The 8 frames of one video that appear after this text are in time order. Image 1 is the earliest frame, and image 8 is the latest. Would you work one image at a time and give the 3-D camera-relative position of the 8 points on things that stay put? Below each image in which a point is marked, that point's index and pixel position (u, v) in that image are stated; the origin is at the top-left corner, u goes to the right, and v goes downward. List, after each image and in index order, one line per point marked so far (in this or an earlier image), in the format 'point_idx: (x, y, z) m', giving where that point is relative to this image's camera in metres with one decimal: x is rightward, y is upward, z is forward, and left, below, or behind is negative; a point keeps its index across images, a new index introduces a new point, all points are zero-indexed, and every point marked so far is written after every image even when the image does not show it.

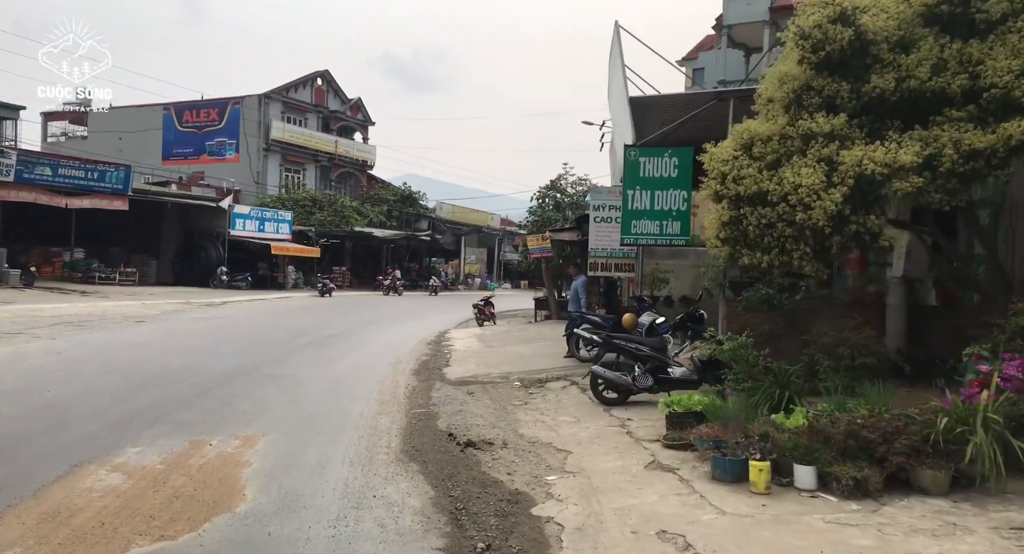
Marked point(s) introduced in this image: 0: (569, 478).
0: (+0.4, -1.5, +5.2) m
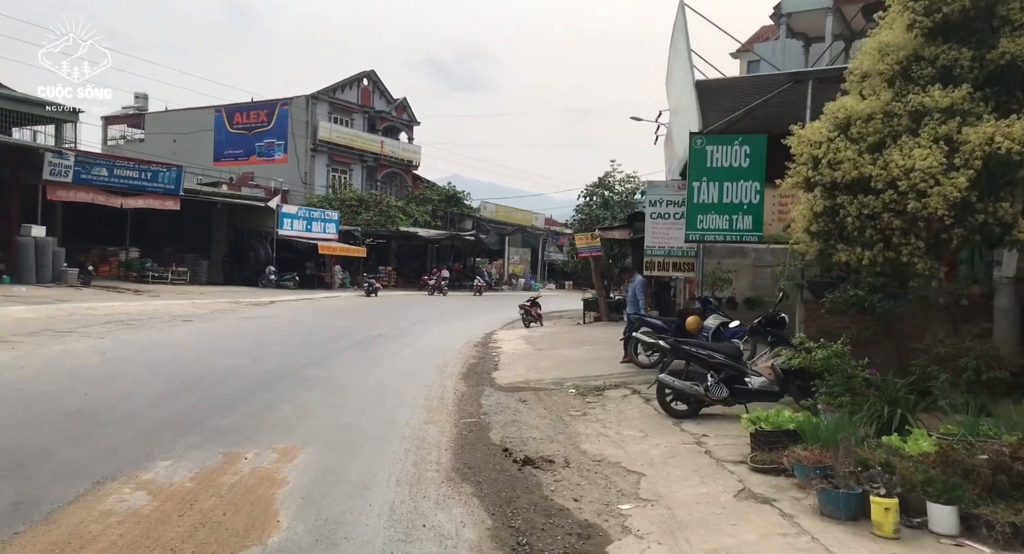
0: (+0.8, -1.5, +4.6) m
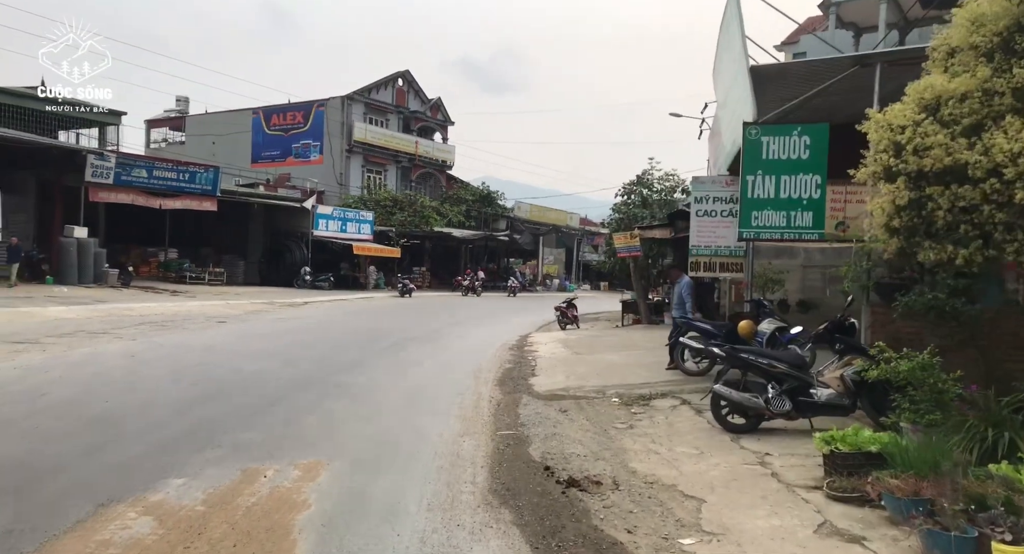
0: (+1.1, -1.5, +4.0) m
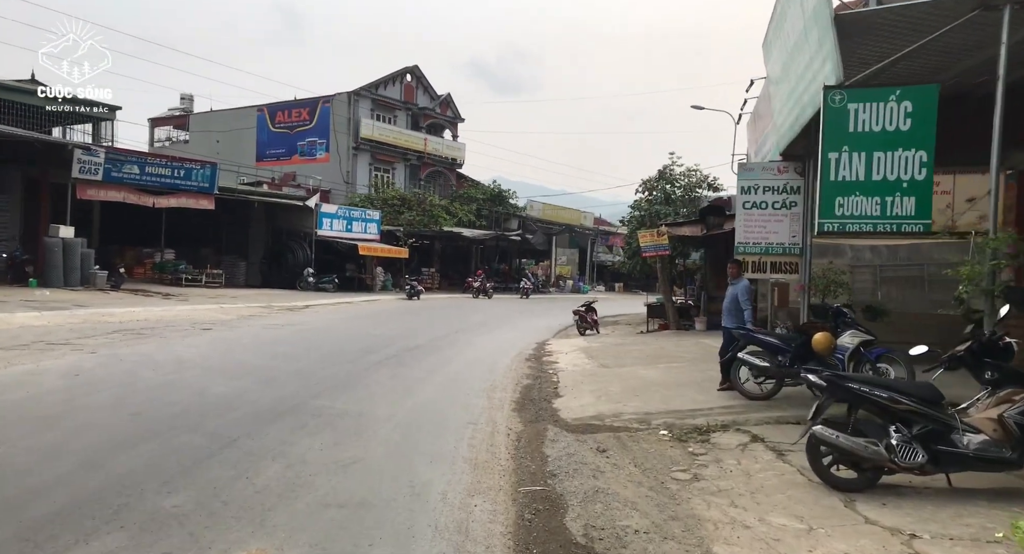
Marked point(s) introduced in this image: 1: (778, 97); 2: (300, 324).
0: (+1.2, -1.5, +2.2) m
1: (+4.0, +2.7, +10.9) m
2: (-5.4, -1.2, +18.3) m
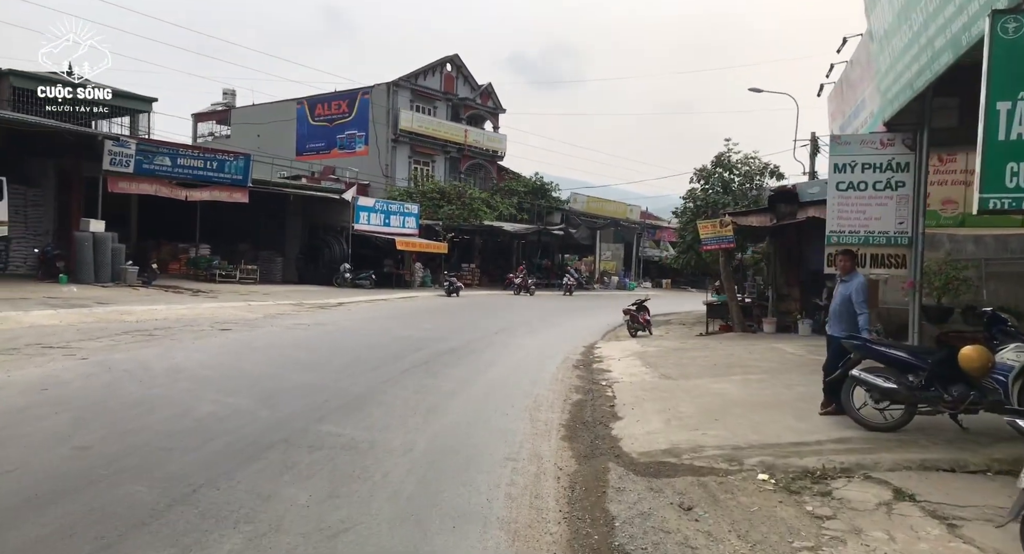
0: (+1.3, -1.5, +0.5) m
1: (+4.6, +2.7, +9.0) m
2: (-4.3, -1.1, +16.9) m
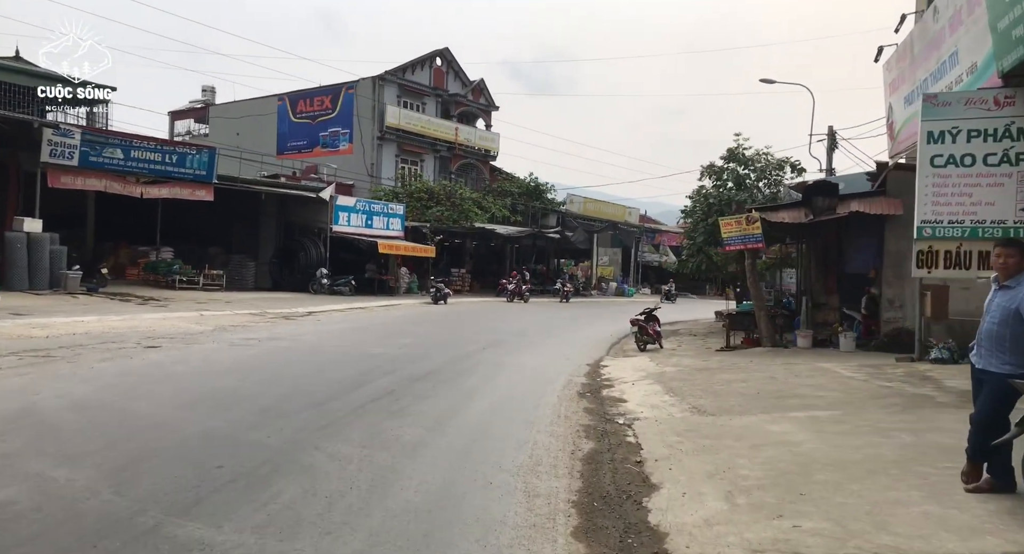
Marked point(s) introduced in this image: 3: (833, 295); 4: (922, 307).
0: (+1.3, -1.5, -2.0) m
1: (+4.5, +2.7, +6.6) m
2: (-4.5, -1.2, +14.4) m
3: (+7.0, -0.4, +15.9) m
4: (+6.6, -0.5, +11.6) m
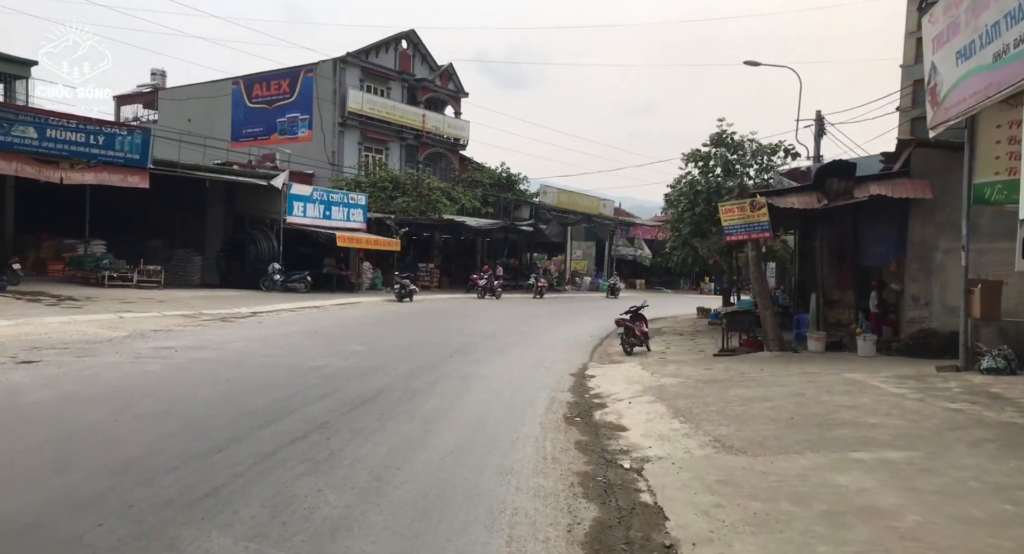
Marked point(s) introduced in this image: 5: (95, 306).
0: (+1.5, -1.5, -4.0) m
1: (+4.3, +2.7, +4.6) m
2: (-5.0, -1.1, +12.1) m
3: (+6.5, -0.3, +14.1) m
4: (+6.2, -0.4, +9.8) m
5: (-9.4, -0.7, +16.6) m
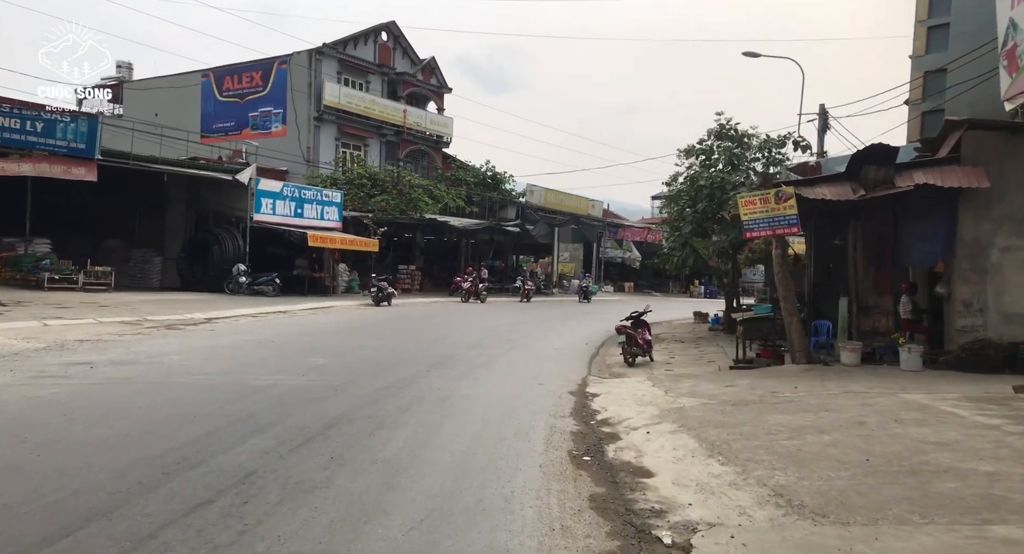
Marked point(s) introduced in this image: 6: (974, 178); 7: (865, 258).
0: (+1.6, -1.4, -5.8) m
1: (+4.3, +2.8, +2.9) m
2: (-5.1, -1.1, +10.2) m
3: (+6.3, -0.3, +12.4) m
4: (+6.0, -0.4, +8.1) m
5: (-9.7, -0.7, +14.5) m
6: (+6.5, +1.4, +10.2) m
7: (+5.9, +0.3, +12.5) m
